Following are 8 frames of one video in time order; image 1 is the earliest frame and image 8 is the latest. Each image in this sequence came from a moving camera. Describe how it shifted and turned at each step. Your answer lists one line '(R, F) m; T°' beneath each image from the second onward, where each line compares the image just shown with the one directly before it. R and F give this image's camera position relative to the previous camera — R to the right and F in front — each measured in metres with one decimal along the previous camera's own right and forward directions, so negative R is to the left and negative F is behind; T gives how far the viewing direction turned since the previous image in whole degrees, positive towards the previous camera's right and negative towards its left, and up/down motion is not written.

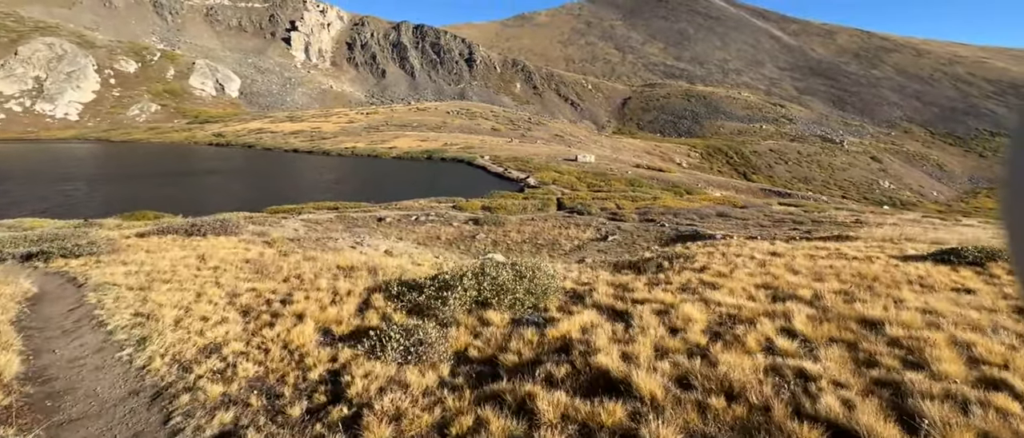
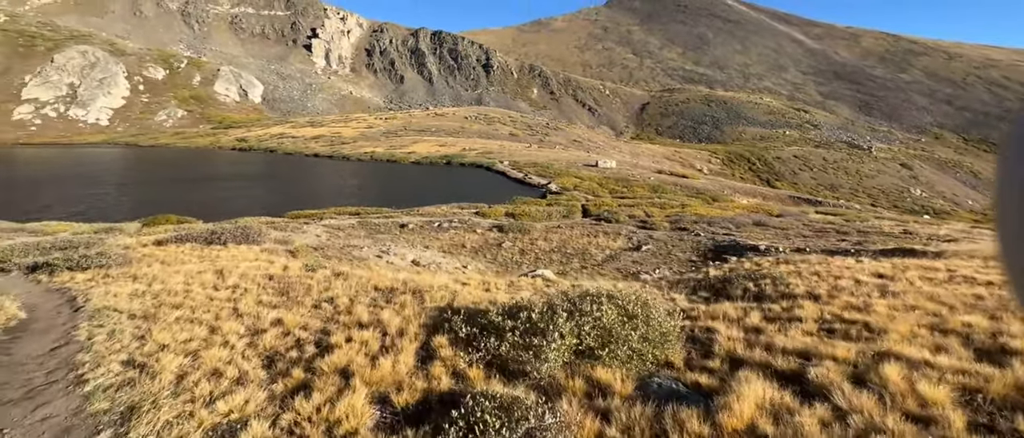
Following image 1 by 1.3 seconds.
(-0.7, +1.3) m; -2°
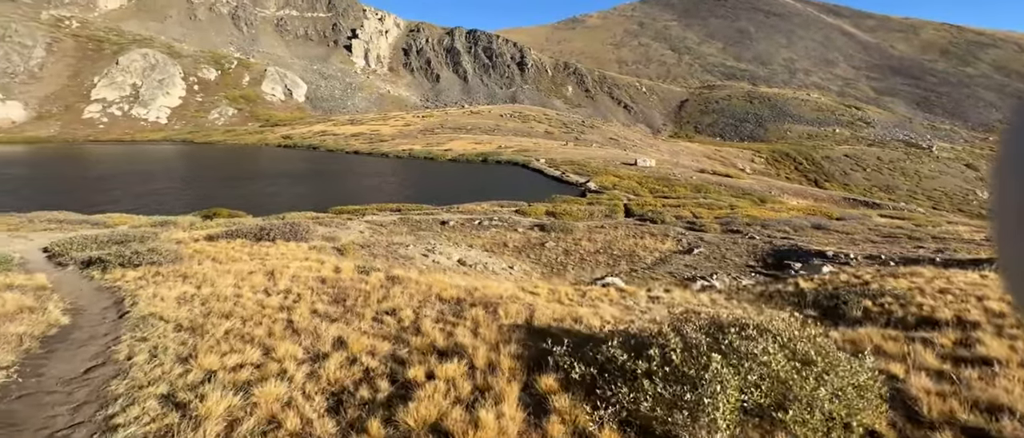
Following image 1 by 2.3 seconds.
(-0.6, +0.9) m; -4°
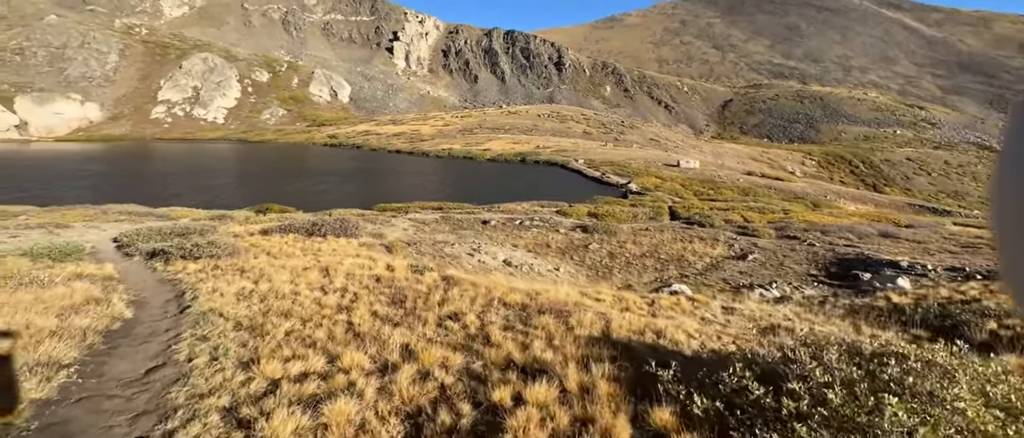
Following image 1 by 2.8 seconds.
(-0.4, +0.5) m; -4°
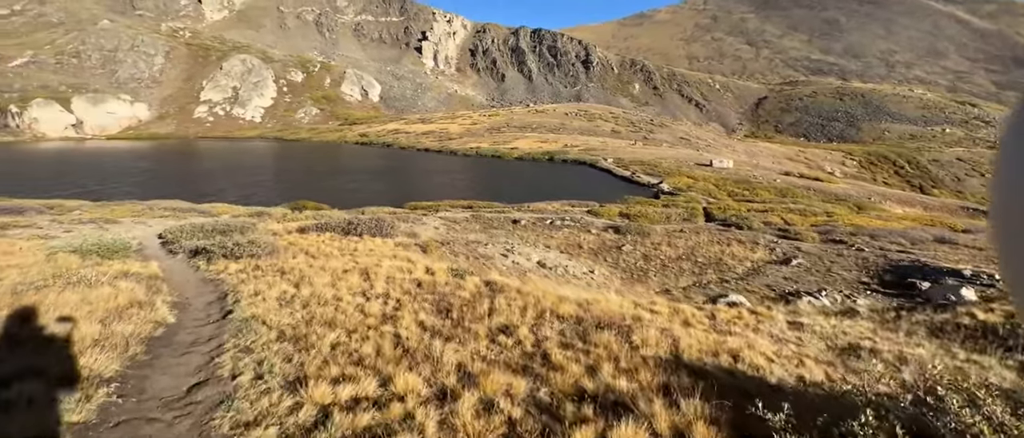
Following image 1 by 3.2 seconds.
(-0.3, +0.4) m; -3°
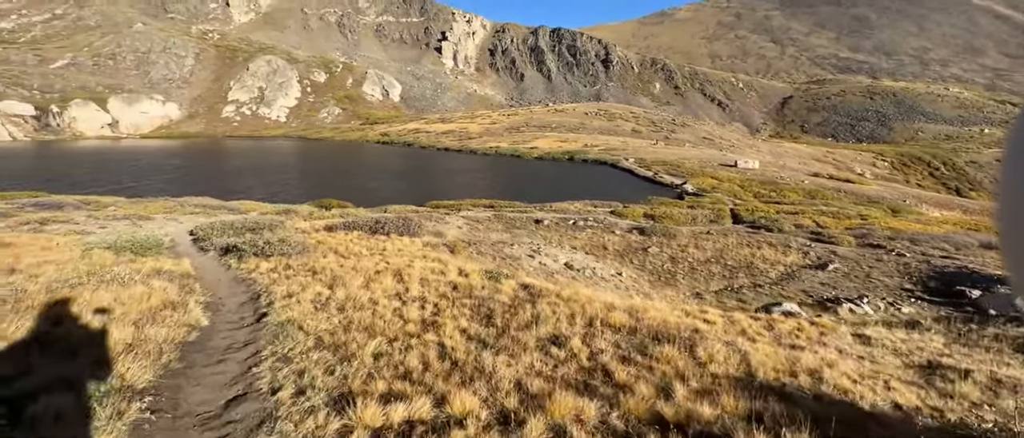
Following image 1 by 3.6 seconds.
(-0.3, +0.4) m; -2°
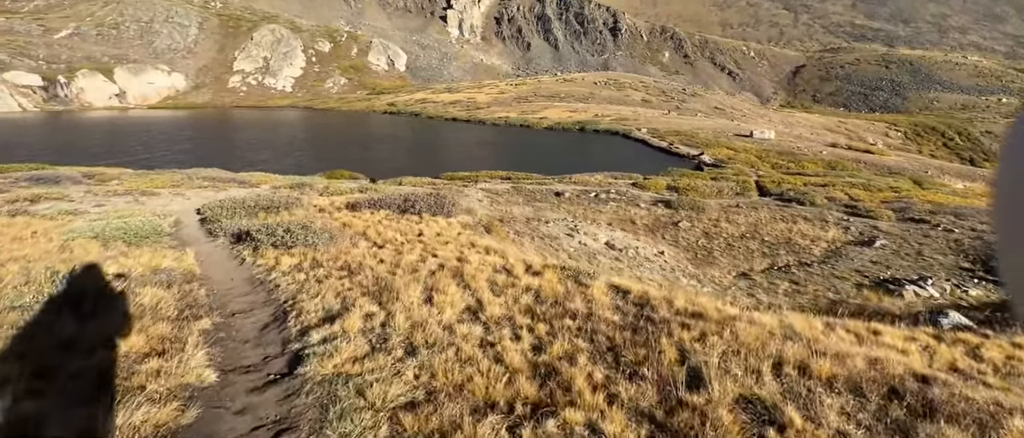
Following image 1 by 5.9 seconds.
(-1.0, +1.8) m; -1°
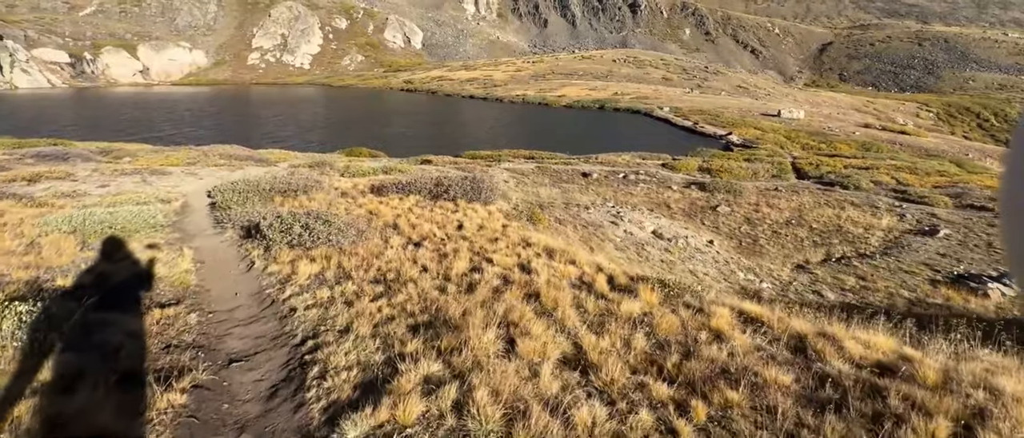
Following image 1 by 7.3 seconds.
(-0.7, +1.6) m; -2°
